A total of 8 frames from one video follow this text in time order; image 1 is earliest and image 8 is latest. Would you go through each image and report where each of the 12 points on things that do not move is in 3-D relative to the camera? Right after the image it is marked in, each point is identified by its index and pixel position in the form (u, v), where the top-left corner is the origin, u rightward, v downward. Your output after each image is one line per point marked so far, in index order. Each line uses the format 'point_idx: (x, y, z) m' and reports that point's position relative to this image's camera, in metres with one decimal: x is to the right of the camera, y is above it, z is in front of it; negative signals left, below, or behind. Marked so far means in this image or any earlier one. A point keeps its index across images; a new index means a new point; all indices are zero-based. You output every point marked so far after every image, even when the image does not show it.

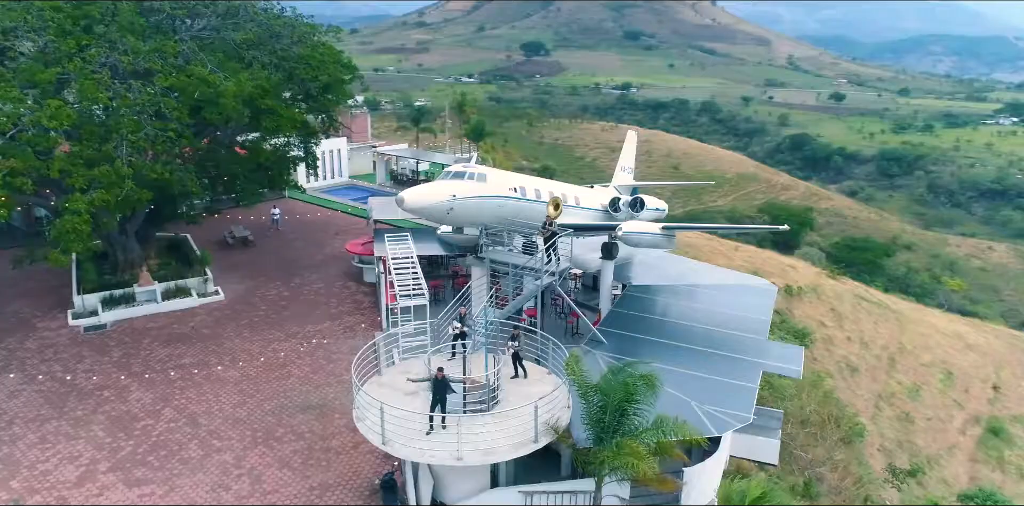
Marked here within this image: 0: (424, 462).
0: (-1.5, -3.8, +13.0) m
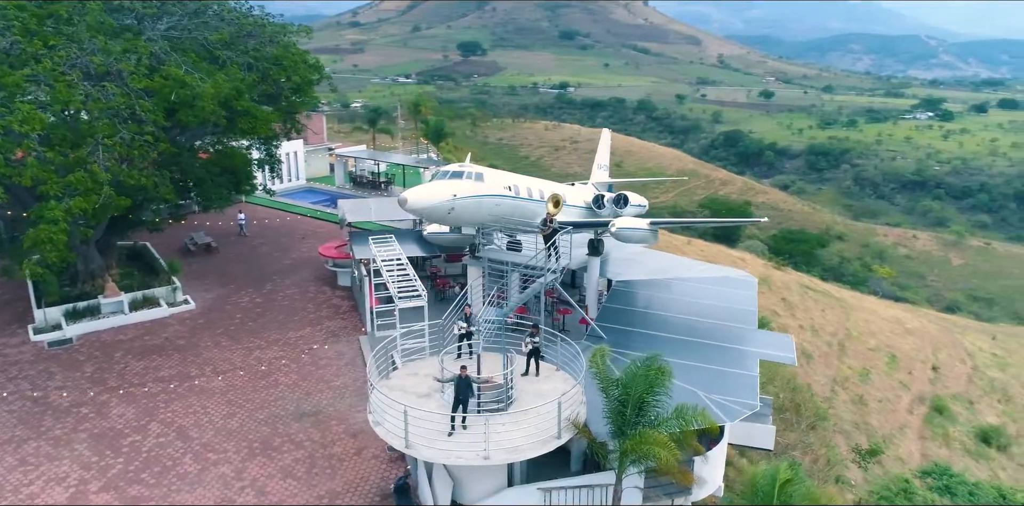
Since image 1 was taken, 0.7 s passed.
0: (-1.1, -3.8, +12.9) m
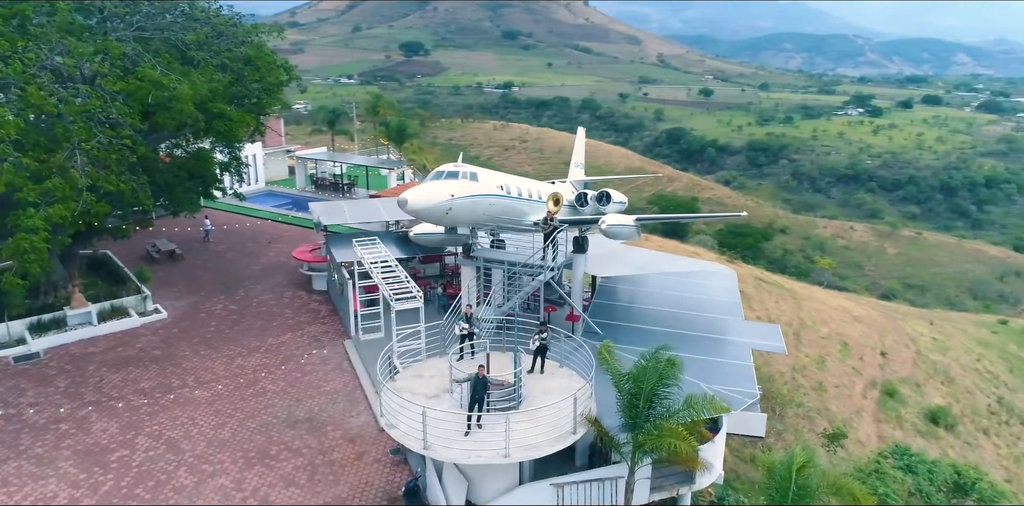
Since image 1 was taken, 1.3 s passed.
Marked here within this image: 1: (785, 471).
0: (-0.7, -3.7, +12.9) m
1: (+5.2, -4.0, +13.3) m
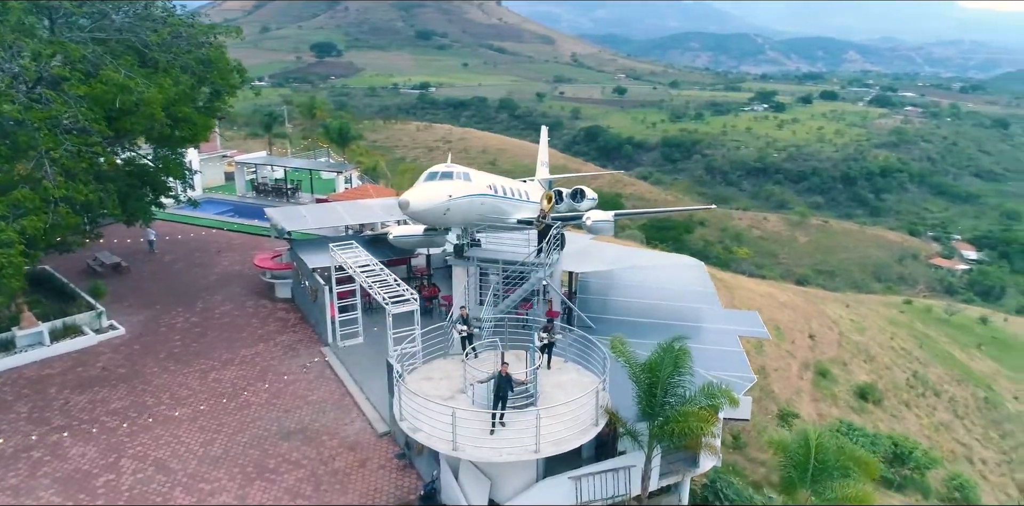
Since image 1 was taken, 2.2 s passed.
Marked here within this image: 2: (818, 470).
0: (-0.1, -3.7, +13.0) m
1: (+5.7, -3.8, +14.0) m
2: (+5.9, -4.2, +13.7) m
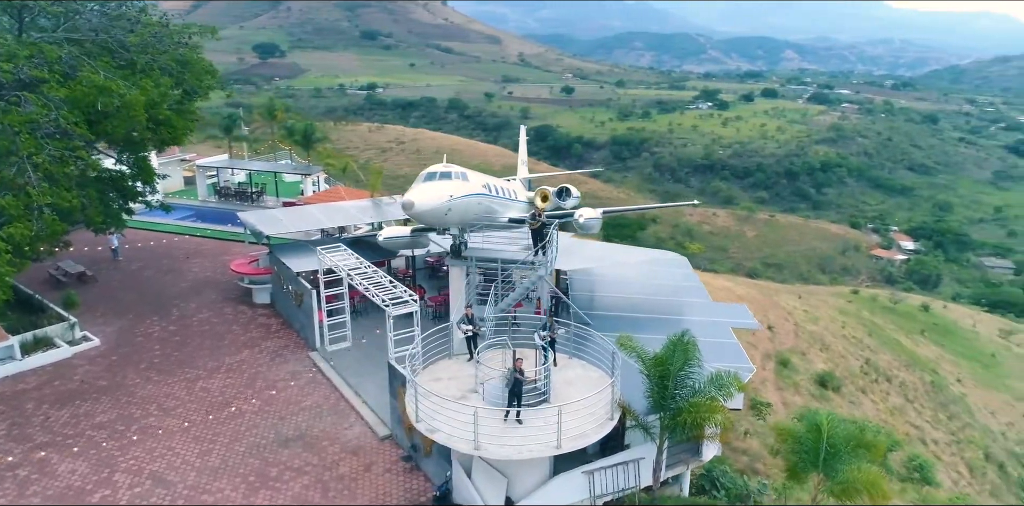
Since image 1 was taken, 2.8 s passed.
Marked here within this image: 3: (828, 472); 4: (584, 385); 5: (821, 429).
0: (+0.3, -3.7, +13.1) m
1: (+6.0, -3.6, +14.5) m
2: (+6.3, -4.0, +14.2) m
3: (+6.3, -4.3, +14.2) m
4: (+1.6, -2.8, +15.4) m
5: (+6.1, -3.5, +14.3) m
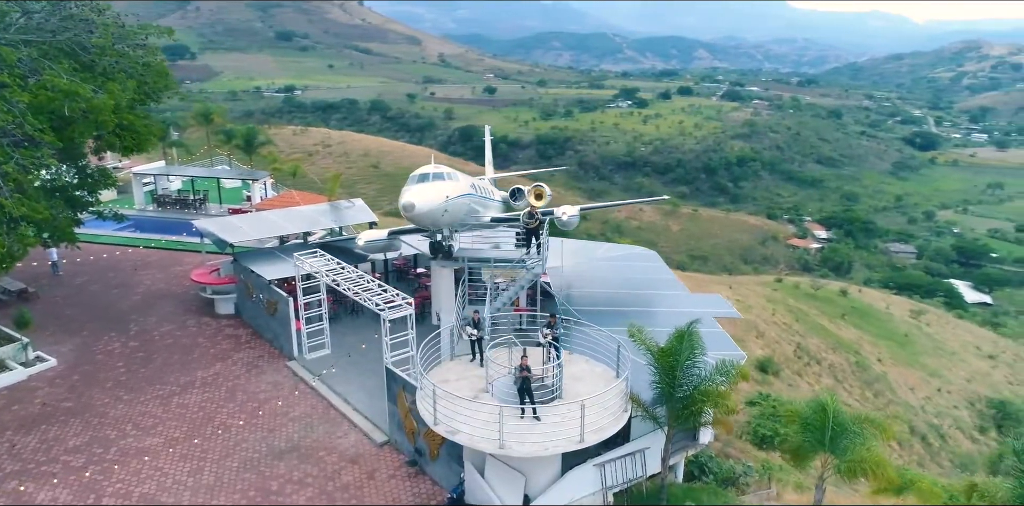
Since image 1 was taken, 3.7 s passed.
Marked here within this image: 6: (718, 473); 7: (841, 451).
0: (+0.7, -3.7, +13.2) m
1: (+6.3, -3.4, +15.2) m
2: (+6.6, -3.8, +14.9) m
3: (+6.6, -4.0, +14.9) m
4: (+1.8, -2.7, +15.6) m
5: (+6.4, -3.3, +15.1) m
6: (+5.6, -6.0, +19.7) m
7: (+6.7, -4.1, +14.8) m
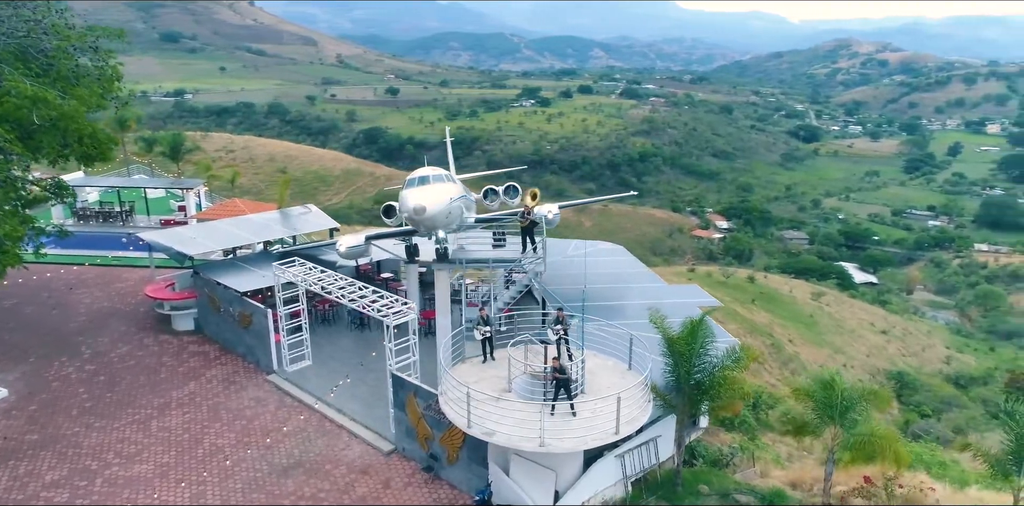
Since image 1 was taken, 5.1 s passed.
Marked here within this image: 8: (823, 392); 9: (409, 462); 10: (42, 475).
0: (+1.5, -3.6, +13.4) m
1: (+6.7, -3.1, +16.1) m
2: (+7.0, -3.5, +15.9) m
3: (+7.1, -3.8, +15.9) m
4: (+2.1, -2.7, +16.0) m
5: (+6.8, -3.0, +16.0) m
6: (+5.5, -5.8, +20.5) m
7: (+7.2, -3.8, +15.8) m
8: (+7.1, -3.2, +16.4) m
9: (-2.5, -5.0, +17.1) m
10: (-10.9, -5.2, +16.8) m
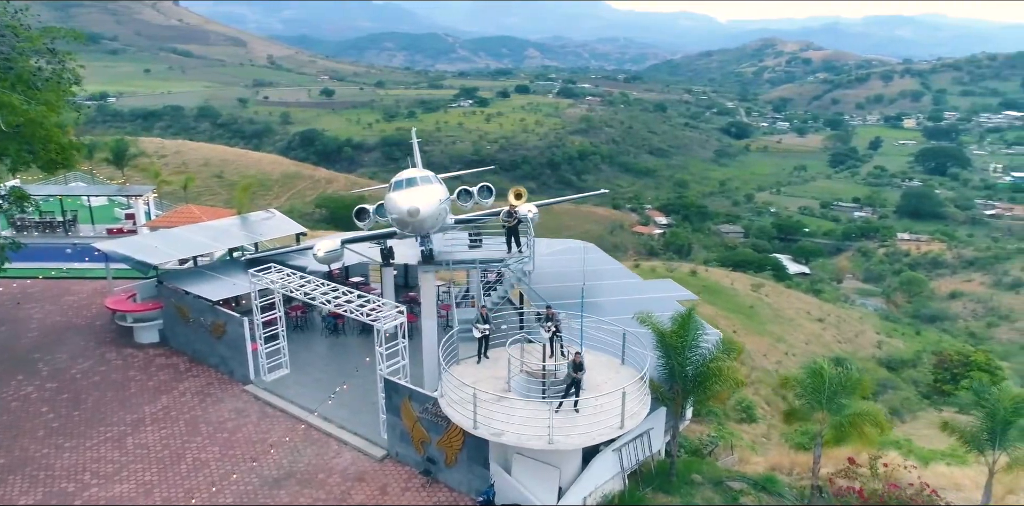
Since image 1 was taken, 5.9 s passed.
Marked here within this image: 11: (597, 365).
0: (+1.6, -3.6, +13.6) m
1: (+6.6, -2.9, +16.7) m
2: (+7.0, -3.3, +16.5) m
3: (+7.0, -3.6, +16.5) m
4: (+2.0, -2.6, +16.2) m
5: (+6.7, -2.8, +16.6) m
6: (+5.1, -5.6, +21.0) m
7: (+7.1, -3.6, +16.4) m
8: (+7.0, -3.0, +17.1) m
9: (-2.6, -5.0, +16.9) m
10: (-11.0, -5.4, +15.9) m
11: (+1.8, -2.5, +16.4) m
